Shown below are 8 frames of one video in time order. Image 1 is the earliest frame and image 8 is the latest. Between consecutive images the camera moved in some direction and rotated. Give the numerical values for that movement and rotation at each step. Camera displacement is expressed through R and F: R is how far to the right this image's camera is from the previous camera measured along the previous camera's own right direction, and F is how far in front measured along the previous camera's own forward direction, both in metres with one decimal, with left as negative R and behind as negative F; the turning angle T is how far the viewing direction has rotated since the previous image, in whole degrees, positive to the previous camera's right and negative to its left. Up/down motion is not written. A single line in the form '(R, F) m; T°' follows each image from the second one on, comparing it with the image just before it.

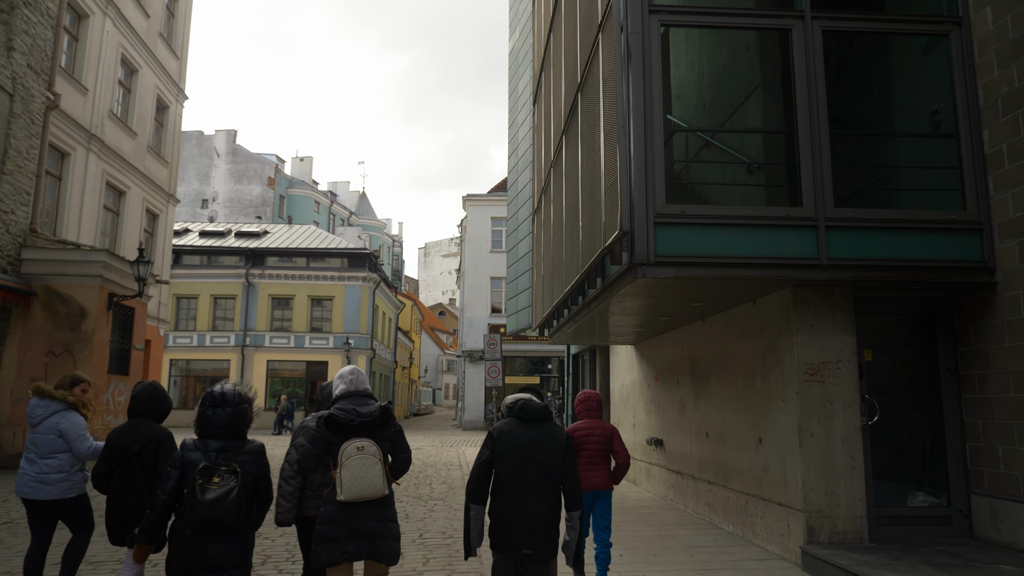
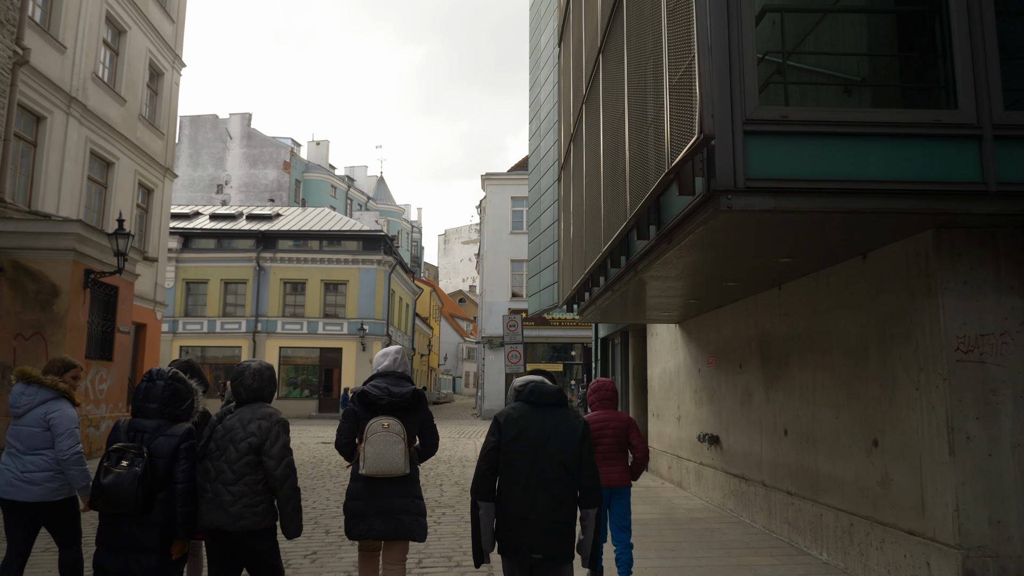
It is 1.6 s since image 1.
(0.0, +2.1) m; -2°
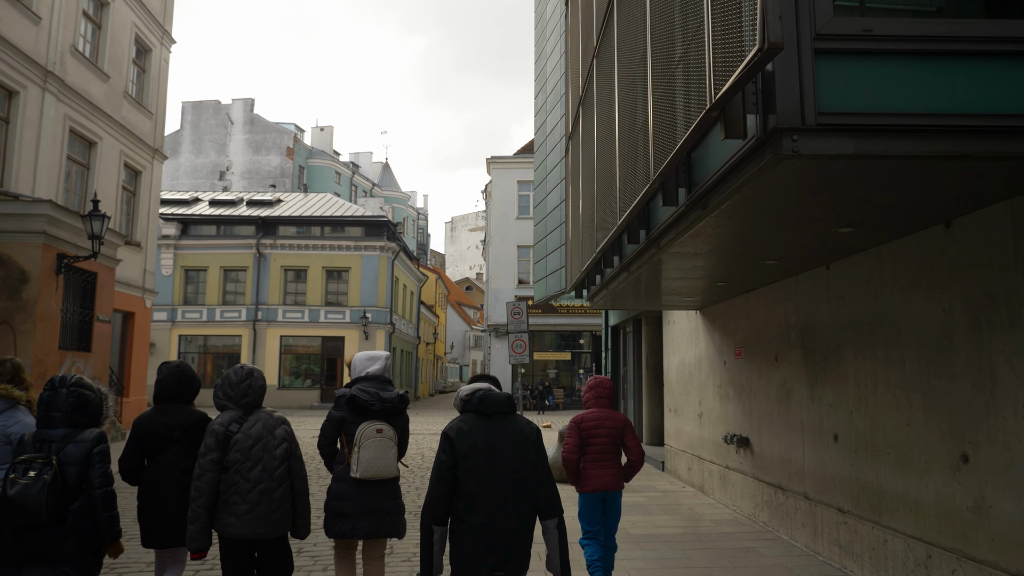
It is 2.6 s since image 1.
(+0.1, +1.2) m; -1°
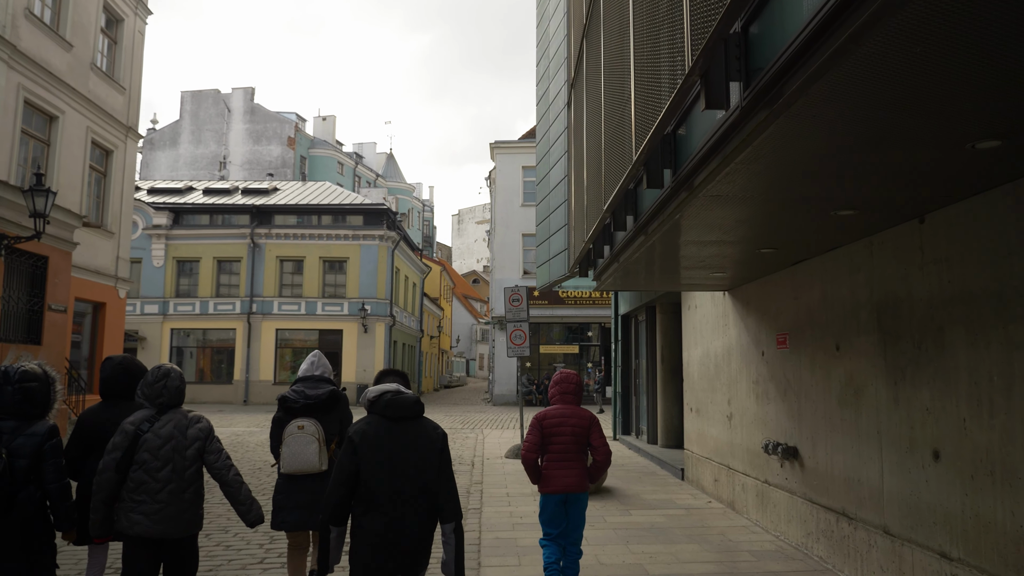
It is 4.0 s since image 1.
(+0.2, +1.8) m; -1°
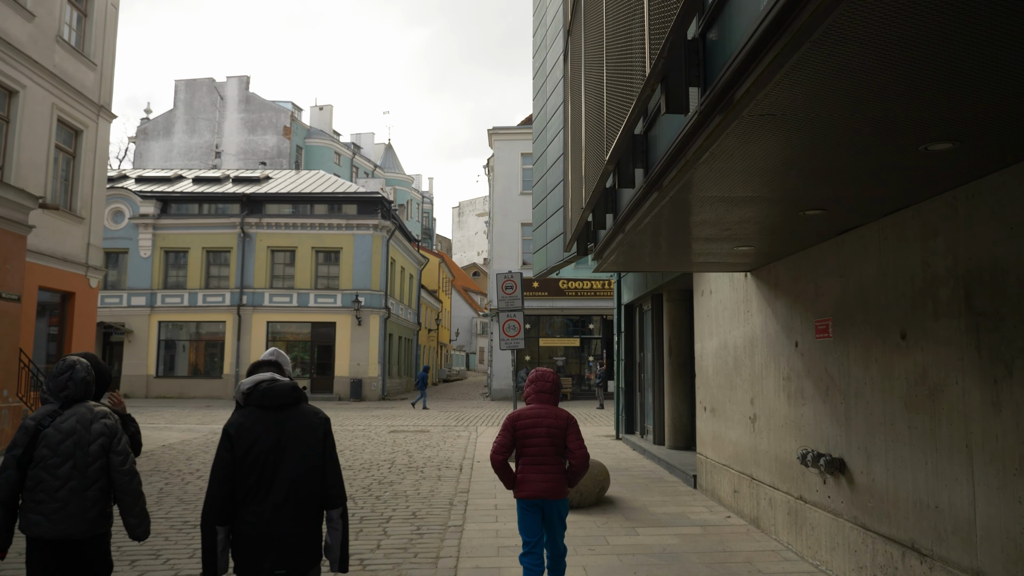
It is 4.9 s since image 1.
(+0.2, +1.3) m; 0°
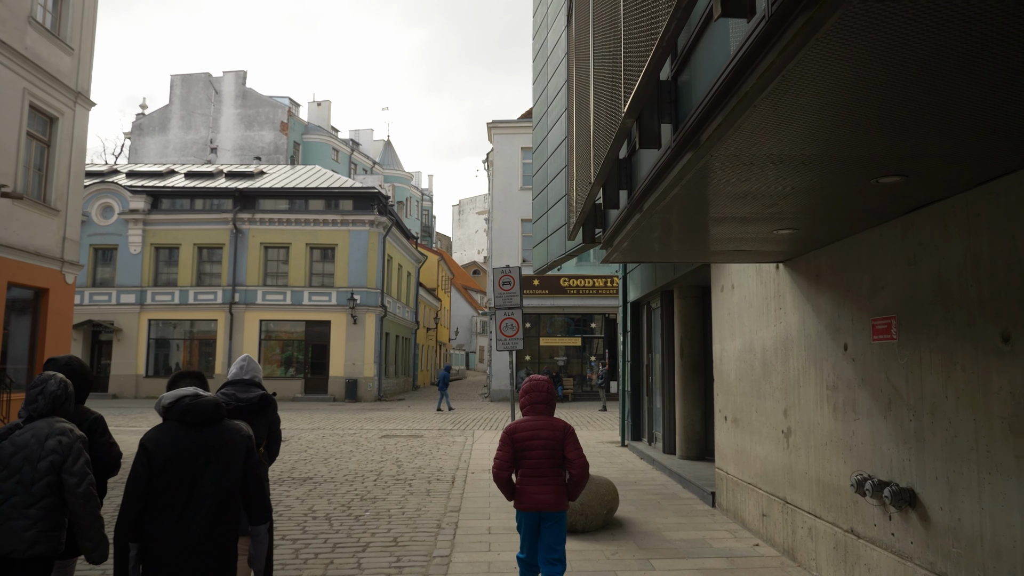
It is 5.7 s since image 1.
(0.0, +1.1) m; 0°
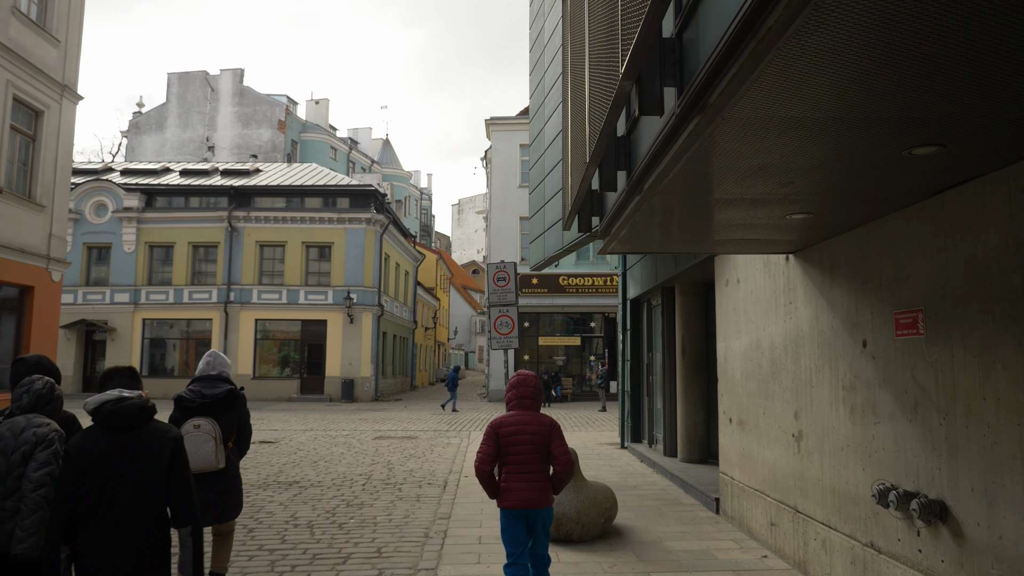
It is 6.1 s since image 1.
(+0.1, +0.5) m; 0°
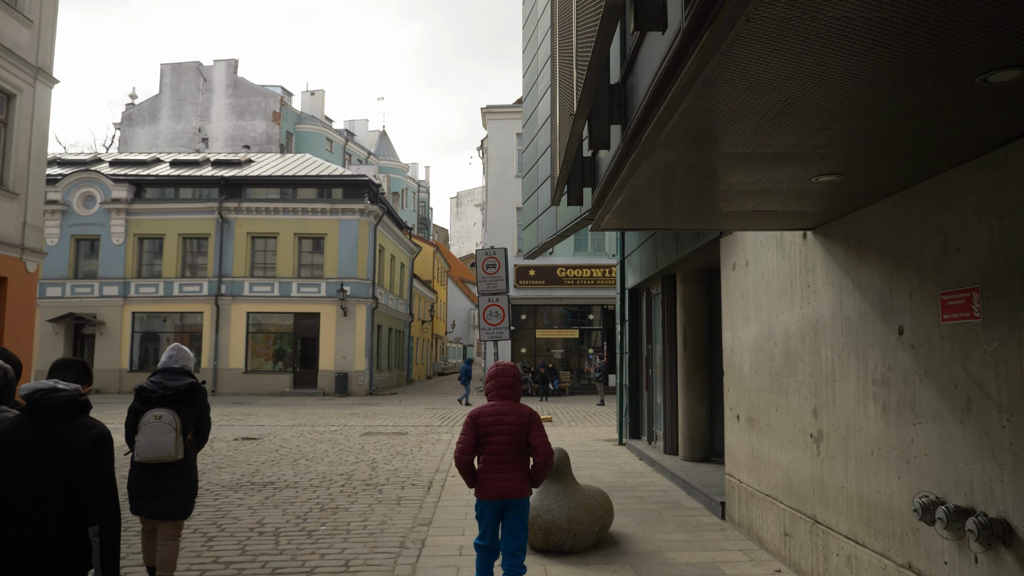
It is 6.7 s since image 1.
(+0.1, +0.8) m; 0°
